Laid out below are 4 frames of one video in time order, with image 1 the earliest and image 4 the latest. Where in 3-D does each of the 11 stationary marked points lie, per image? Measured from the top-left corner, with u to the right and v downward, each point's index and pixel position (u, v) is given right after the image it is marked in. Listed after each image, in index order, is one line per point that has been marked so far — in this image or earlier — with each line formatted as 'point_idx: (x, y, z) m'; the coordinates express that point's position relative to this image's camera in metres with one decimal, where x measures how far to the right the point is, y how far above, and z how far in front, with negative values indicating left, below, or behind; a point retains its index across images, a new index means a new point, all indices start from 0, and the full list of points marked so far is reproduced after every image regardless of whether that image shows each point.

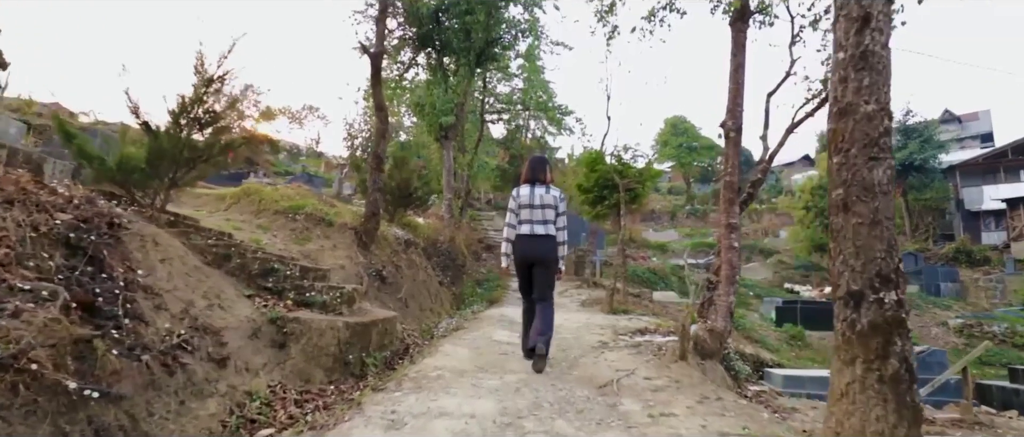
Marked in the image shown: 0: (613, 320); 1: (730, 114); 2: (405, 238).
0: (+2.0, -2.0, +10.0) m
1: (+3.3, +1.6, +7.7) m
2: (-2.6, -0.5, +12.4) m
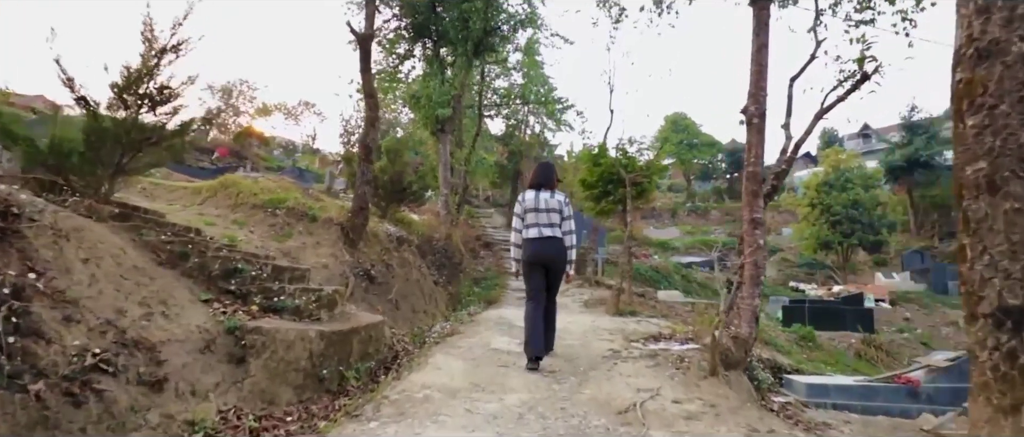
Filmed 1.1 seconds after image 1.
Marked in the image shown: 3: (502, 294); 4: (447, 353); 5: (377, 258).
0: (+2.0, -1.9, +9.2) m
1: (+3.4, +1.7, +7.0) m
2: (-2.7, -0.4, +11.6) m
3: (-0.3, -2.1, +14.3) m
4: (-0.8, -1.6, +5.9) m
5: (-2.6, -0.8, +9.6) m
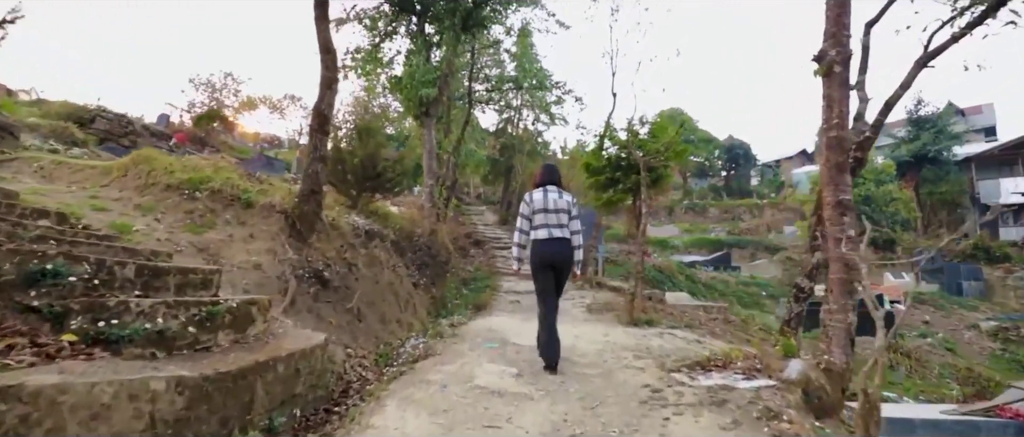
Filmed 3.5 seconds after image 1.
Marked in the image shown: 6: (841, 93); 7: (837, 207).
0: (+1.9, -1.8, +7.4) m
1: (+3.3, +1.9, +5.1) m
2: (-2.8, -0.2, +9.7) m
3: (-0.5, -2.0, +12.4) m
4: (-0.8, -1.4, +4.0) m
5: (-2.7, -0.6, +7.7) m
6: (+3.4, +1.3, +5.1) m
7: (+3.1, +0.1, +4.8) m
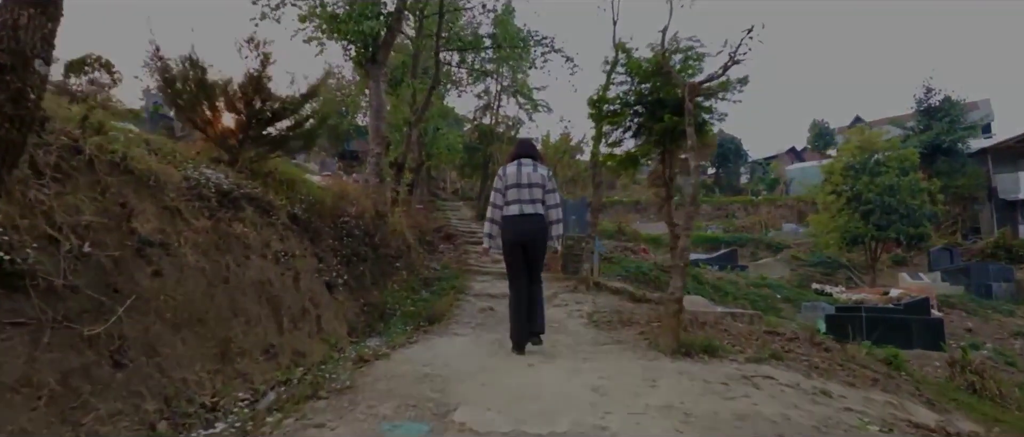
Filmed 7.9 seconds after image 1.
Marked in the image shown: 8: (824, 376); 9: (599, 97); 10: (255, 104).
0: (+1.6, -1.3, +3.6) m
1: (+3.1, +2.3, +1.4) m
2: (-3.2, +0.3, +5.8) m
3: (-1.0, -1.5, +8.5) m
4: (-1.0, -0.9, +0.1) m
5: (-3.0, -0.1, +3.7) m
6: (+3.1, +1.8, +1.4) m
7: (+2.9, +0.6, +1.1) m
8: (+3.1, -1.6, +5.0) m
9: (+1.4, +2.0, +8.0) m
10: (-3.7, +1.7, +7.3) m
